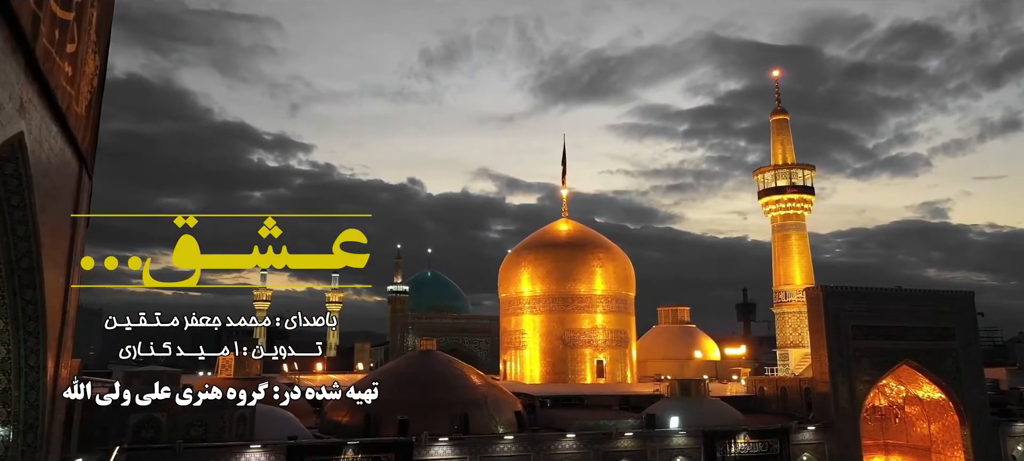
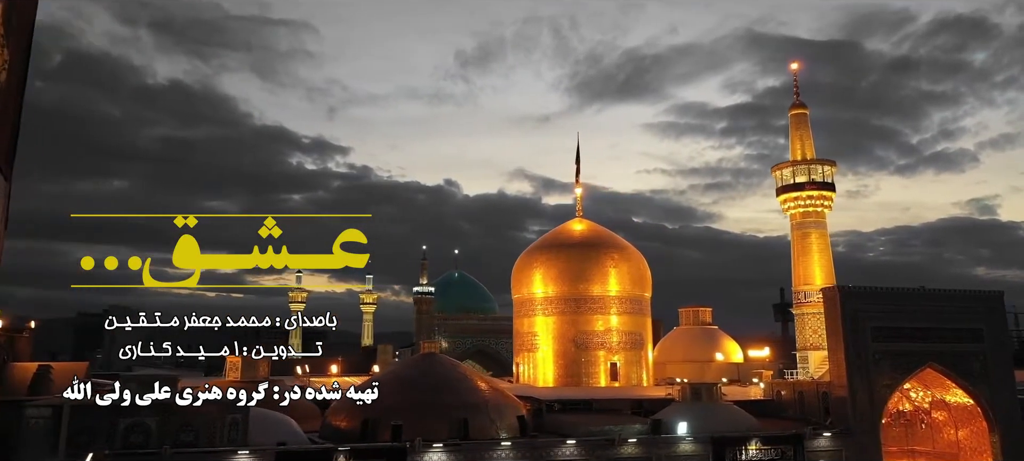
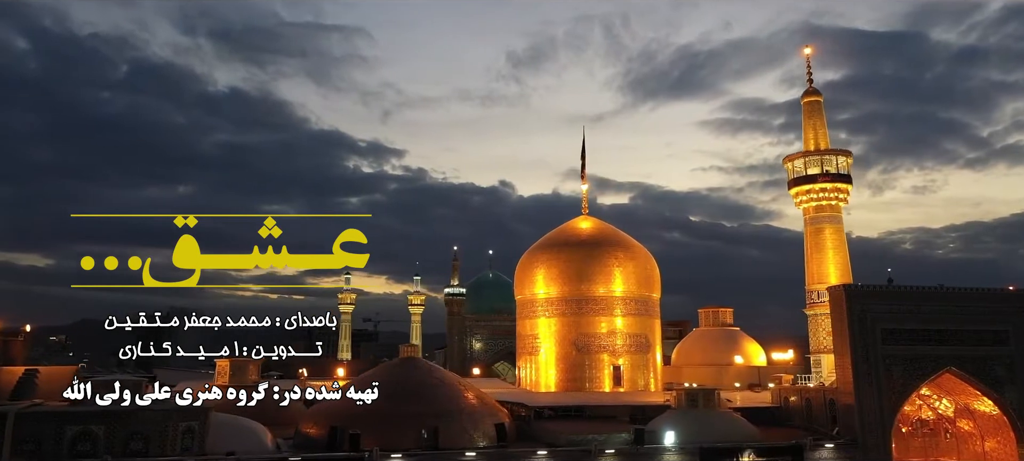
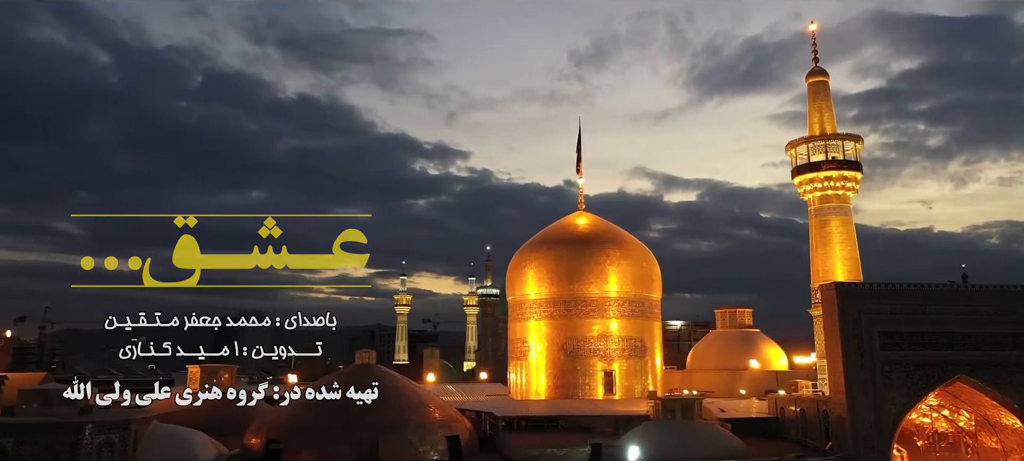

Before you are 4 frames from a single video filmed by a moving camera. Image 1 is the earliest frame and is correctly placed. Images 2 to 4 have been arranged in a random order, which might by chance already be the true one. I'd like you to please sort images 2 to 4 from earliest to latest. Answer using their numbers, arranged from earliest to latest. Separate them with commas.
2, 3, 4
